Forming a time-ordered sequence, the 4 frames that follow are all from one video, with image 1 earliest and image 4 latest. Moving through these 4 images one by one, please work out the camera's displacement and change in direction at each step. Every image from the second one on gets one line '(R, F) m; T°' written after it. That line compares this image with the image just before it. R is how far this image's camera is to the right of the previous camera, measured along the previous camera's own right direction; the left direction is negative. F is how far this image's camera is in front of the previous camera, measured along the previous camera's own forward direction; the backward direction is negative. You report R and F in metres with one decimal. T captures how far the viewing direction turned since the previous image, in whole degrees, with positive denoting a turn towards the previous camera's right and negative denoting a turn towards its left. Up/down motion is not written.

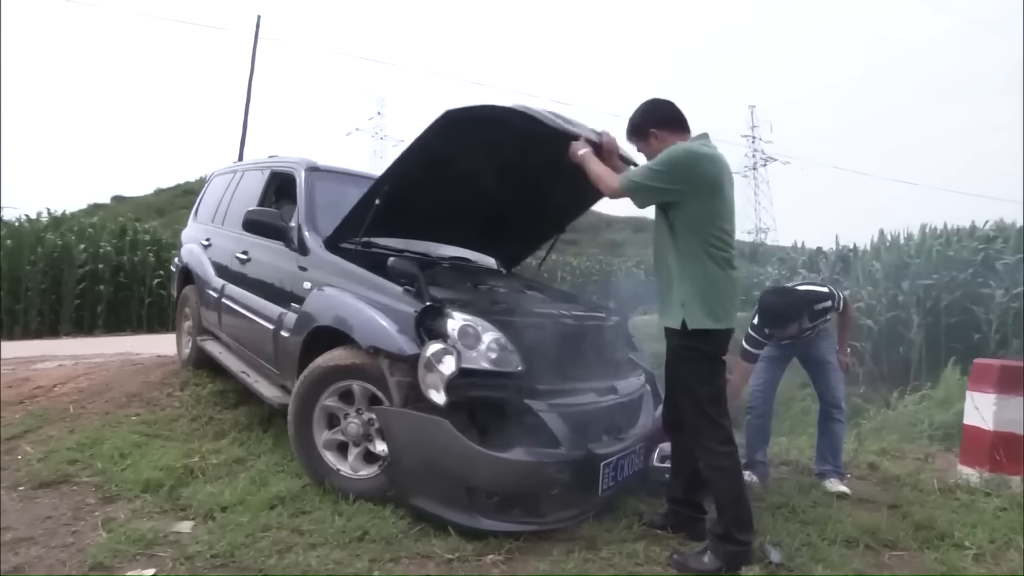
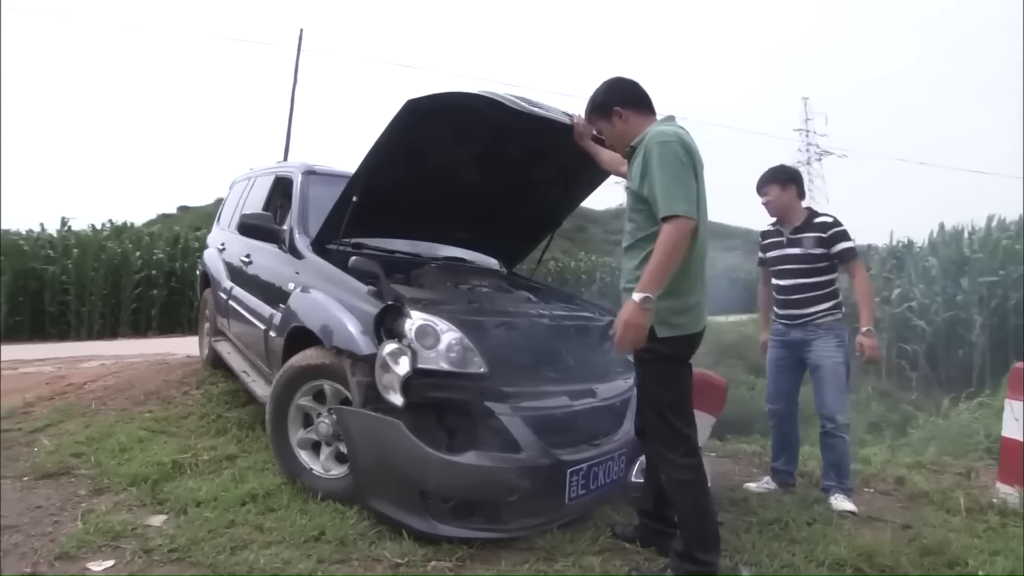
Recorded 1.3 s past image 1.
(+0.6, +0.1) m; -9°
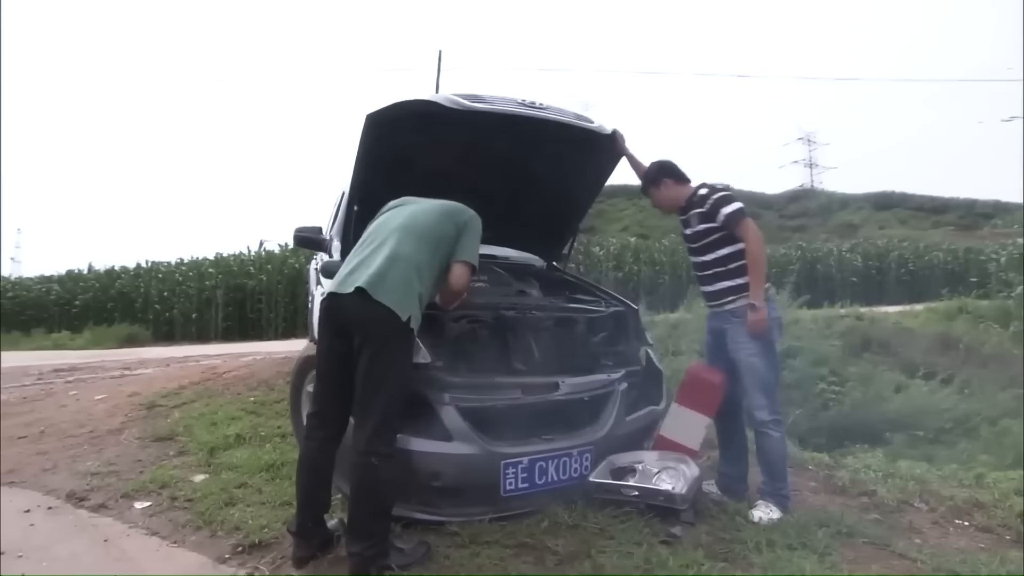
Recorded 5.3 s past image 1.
(+1.9, +0.5) m; -30°
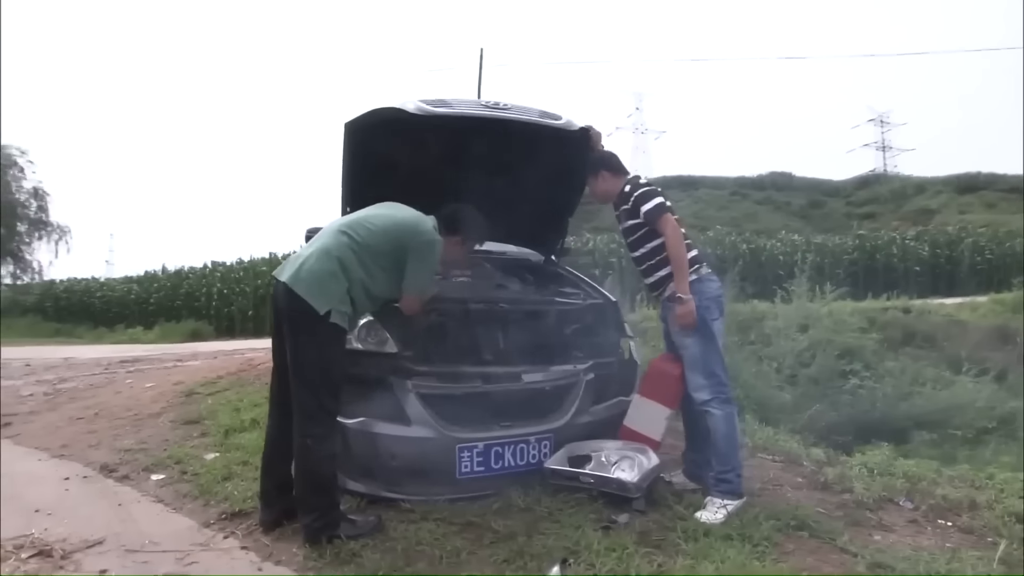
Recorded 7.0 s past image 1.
(+0.8, +0.1) m; -11°
